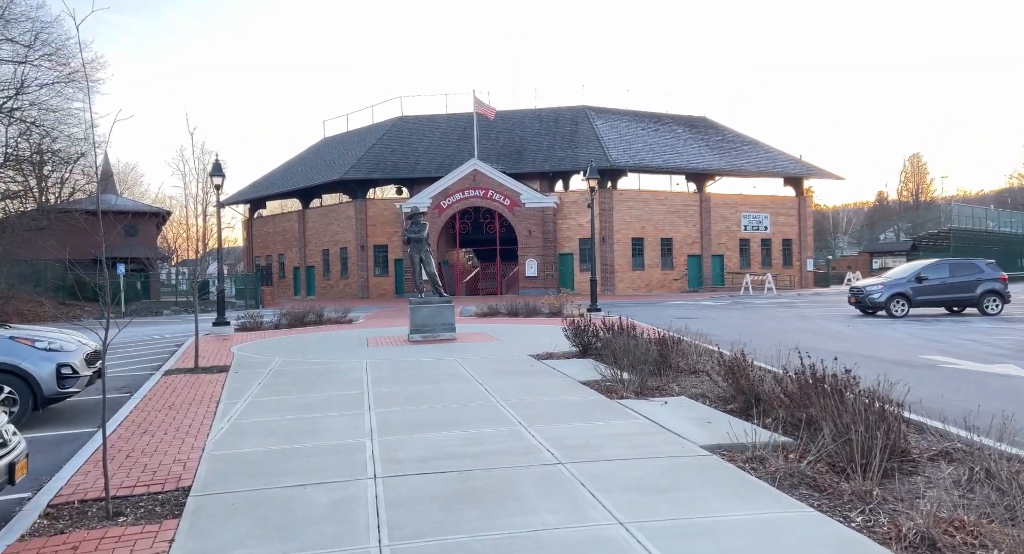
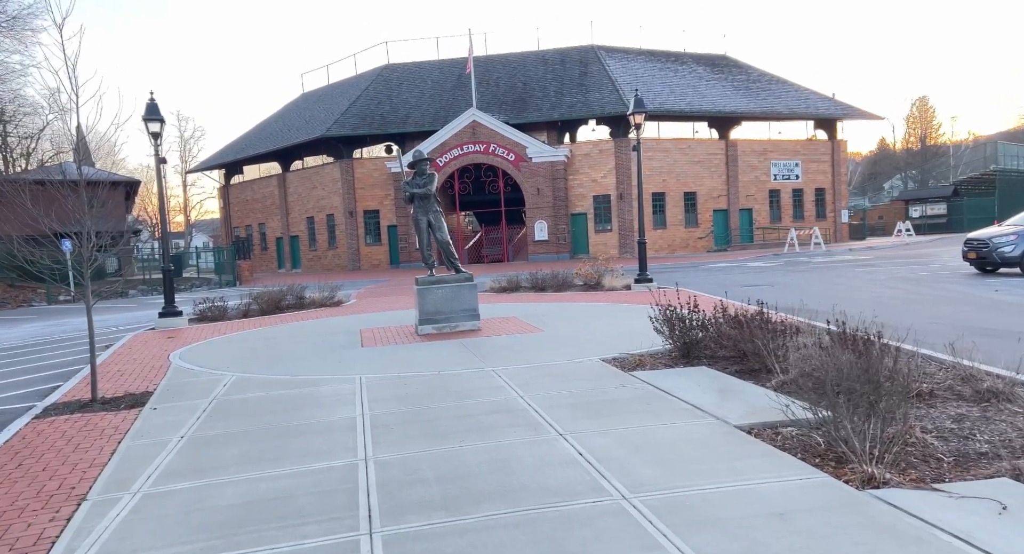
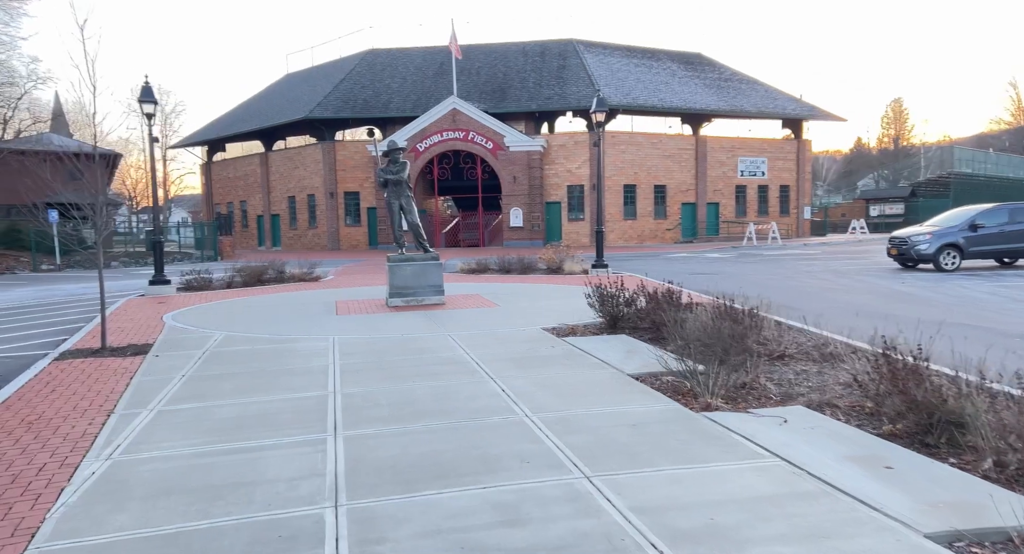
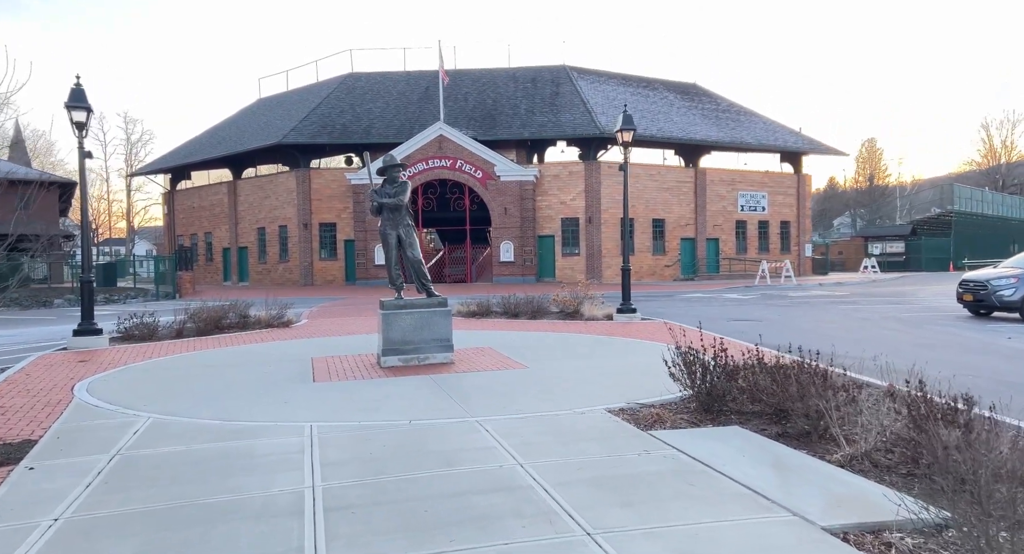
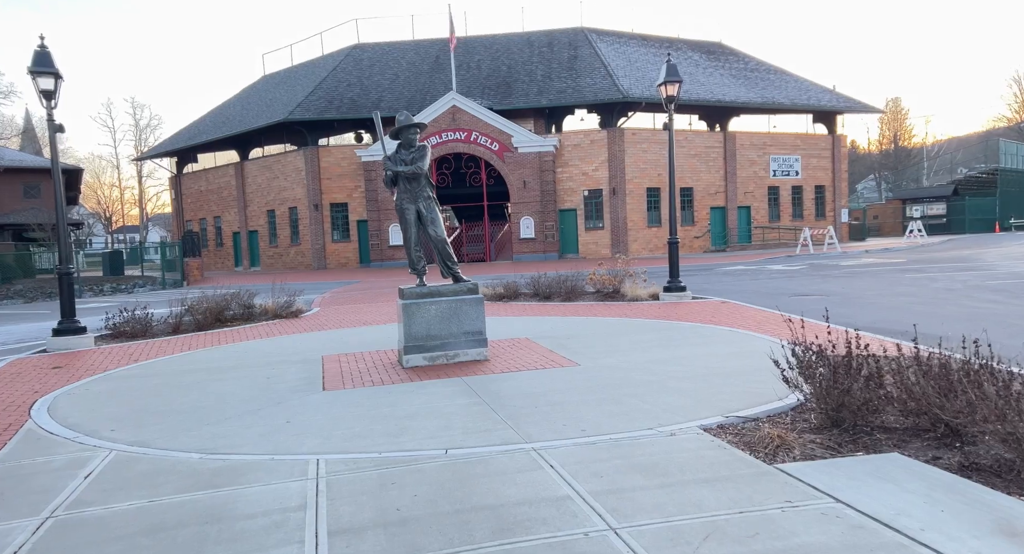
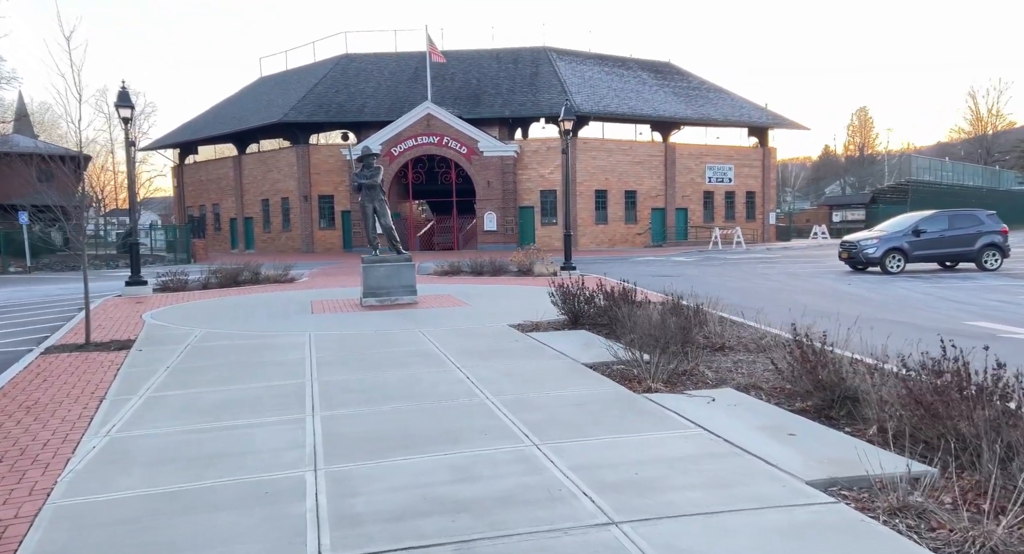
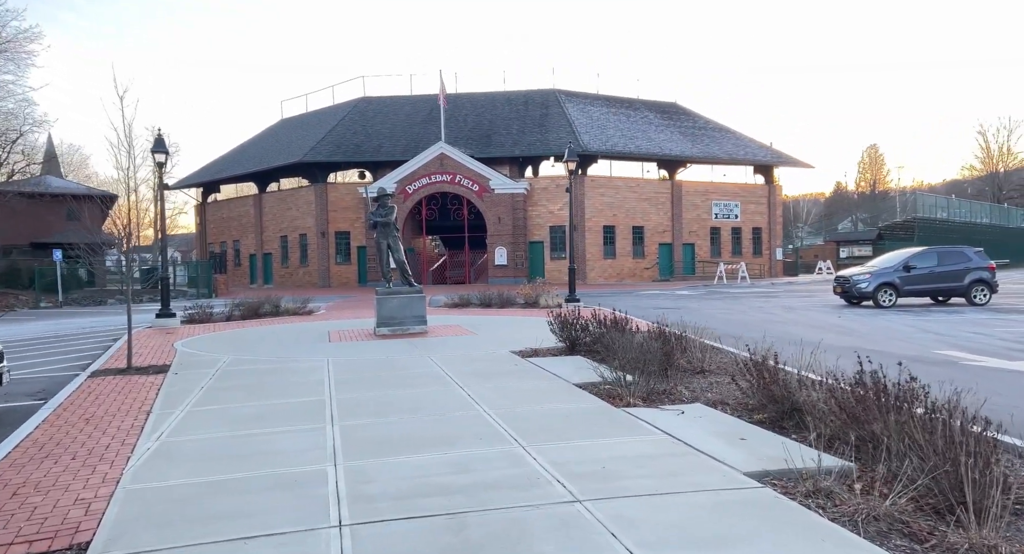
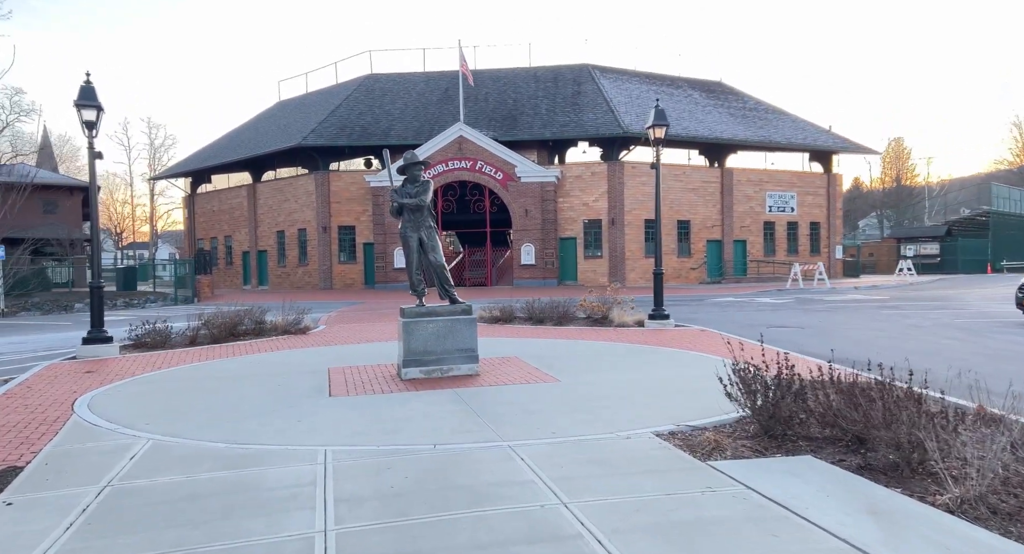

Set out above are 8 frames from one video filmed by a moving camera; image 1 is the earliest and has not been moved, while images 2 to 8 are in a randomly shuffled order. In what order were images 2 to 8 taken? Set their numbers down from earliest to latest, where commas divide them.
7, 6, 3, 2, 4, 8, 5
